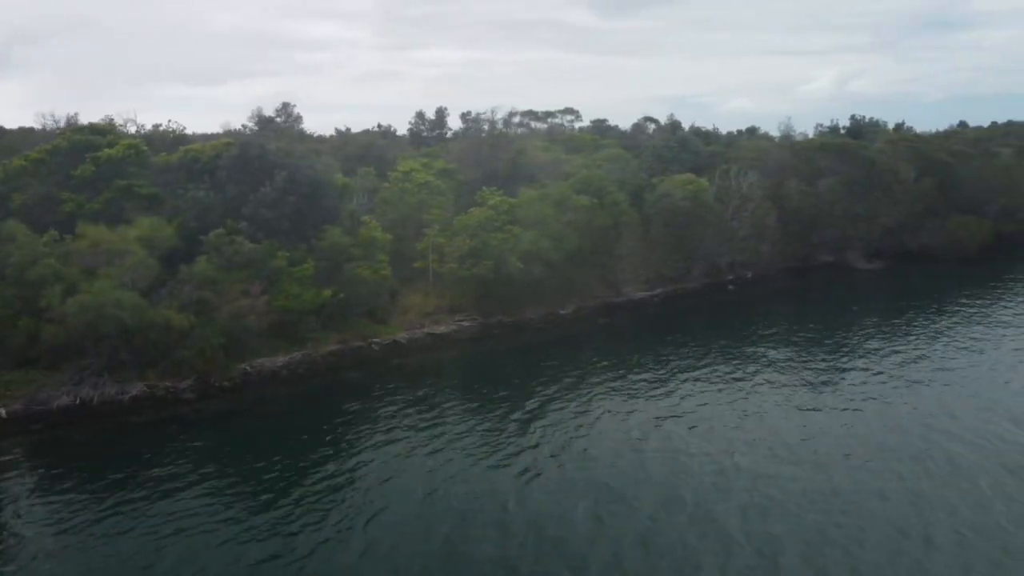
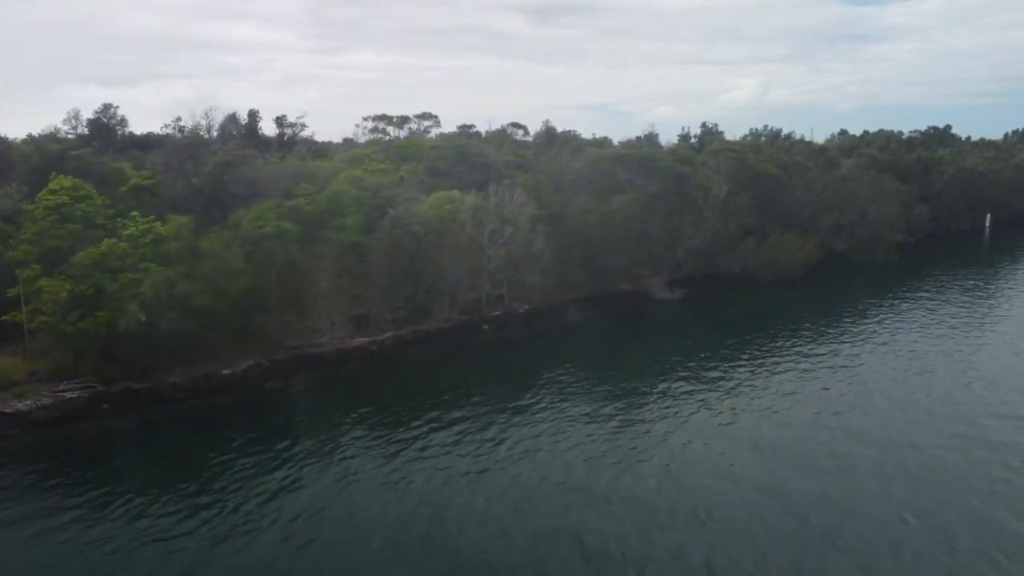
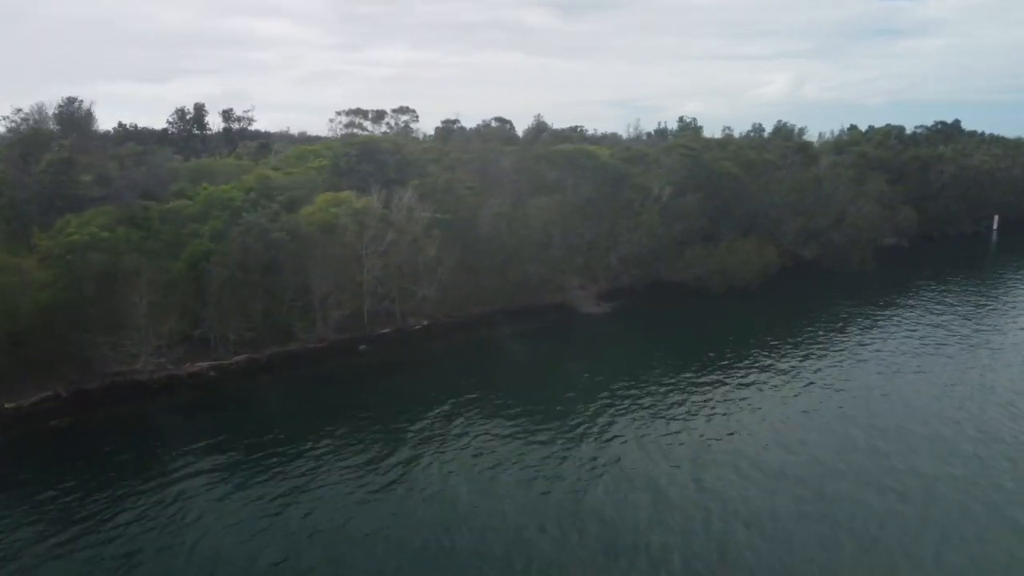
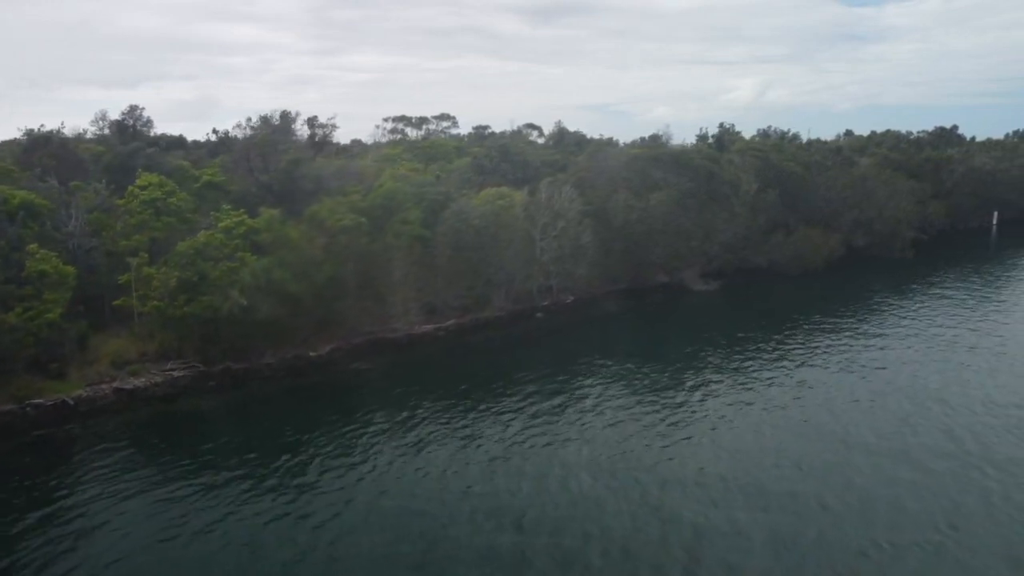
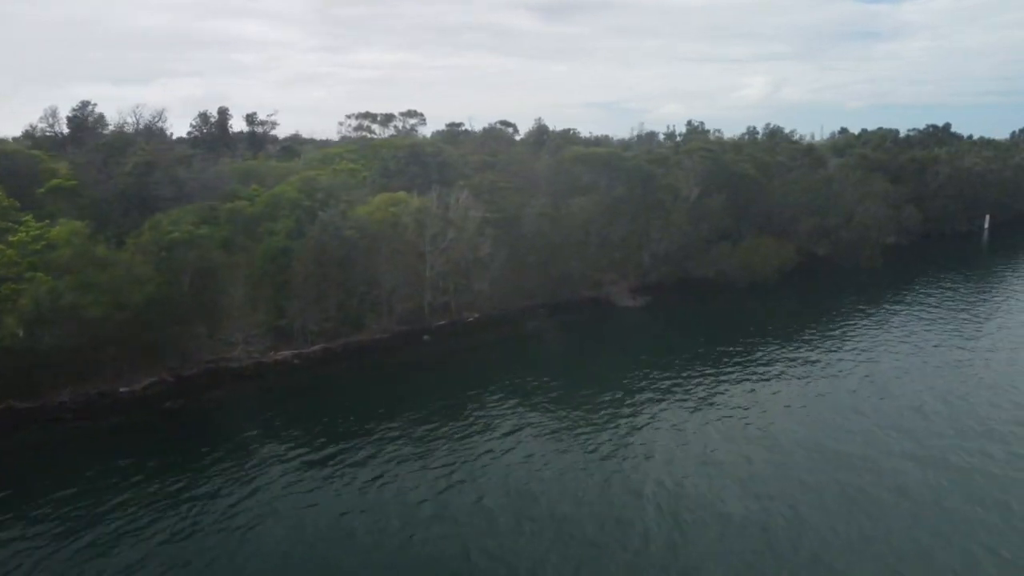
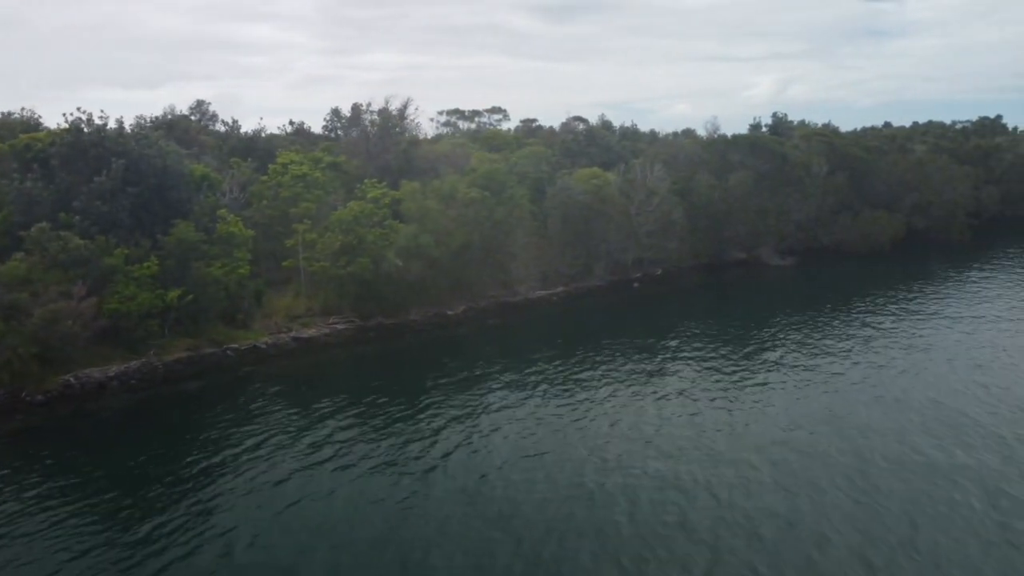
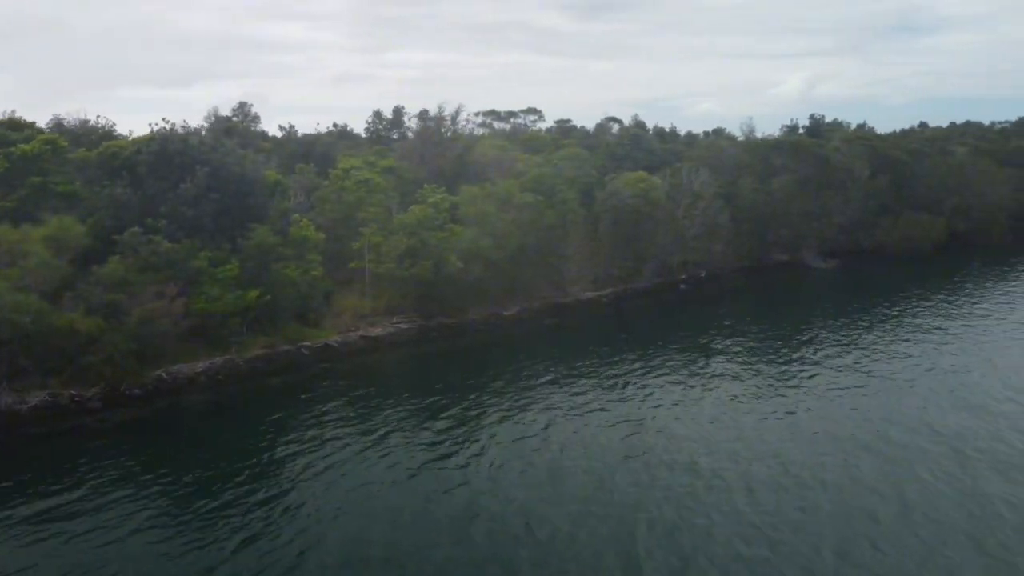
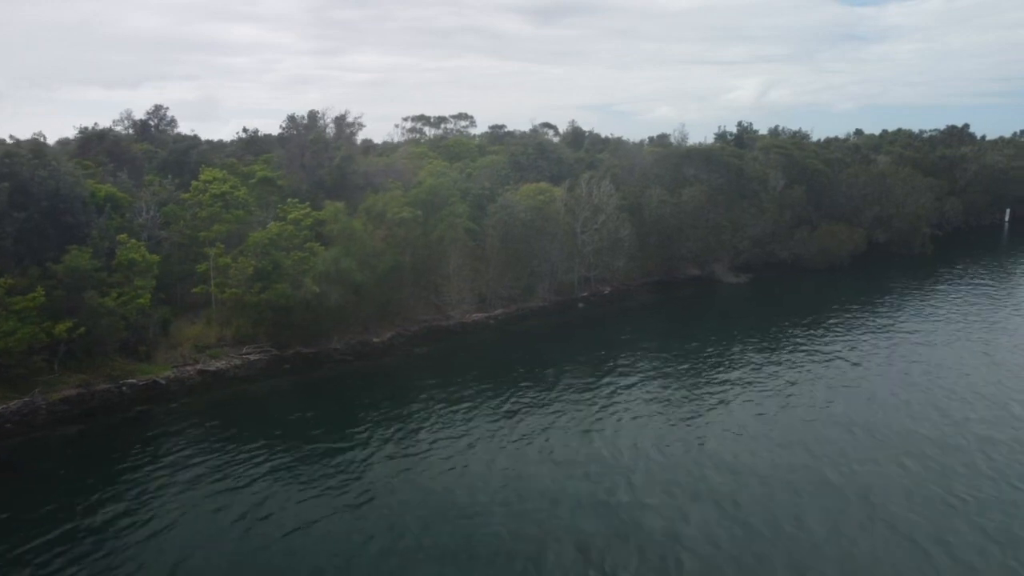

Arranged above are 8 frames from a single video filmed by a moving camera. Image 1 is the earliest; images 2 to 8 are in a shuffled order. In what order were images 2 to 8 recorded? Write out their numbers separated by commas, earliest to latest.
7, 6, 8, 4, 2, 5, 3
